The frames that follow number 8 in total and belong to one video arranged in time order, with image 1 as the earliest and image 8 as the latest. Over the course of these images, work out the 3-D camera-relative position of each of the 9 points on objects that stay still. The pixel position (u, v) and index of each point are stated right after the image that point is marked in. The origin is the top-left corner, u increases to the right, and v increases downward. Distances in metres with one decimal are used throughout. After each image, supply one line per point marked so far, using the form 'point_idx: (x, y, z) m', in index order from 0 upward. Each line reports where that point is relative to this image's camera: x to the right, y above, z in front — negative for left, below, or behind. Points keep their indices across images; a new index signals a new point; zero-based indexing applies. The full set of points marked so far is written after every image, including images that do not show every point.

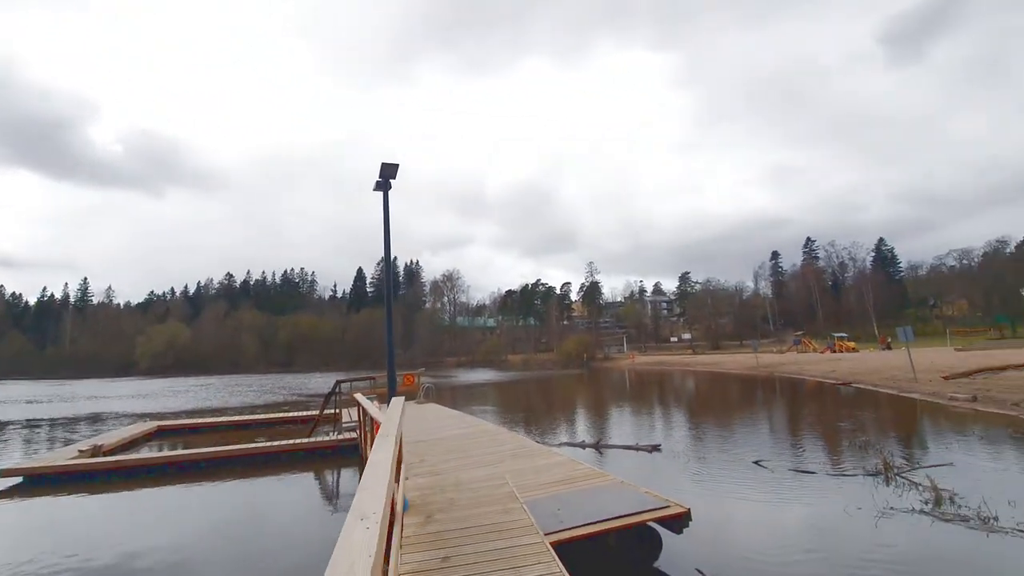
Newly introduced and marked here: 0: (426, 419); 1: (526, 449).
0: (-2.5, -3.8, +12.7) m
1: (+0.2, -2.8, +7.5) m
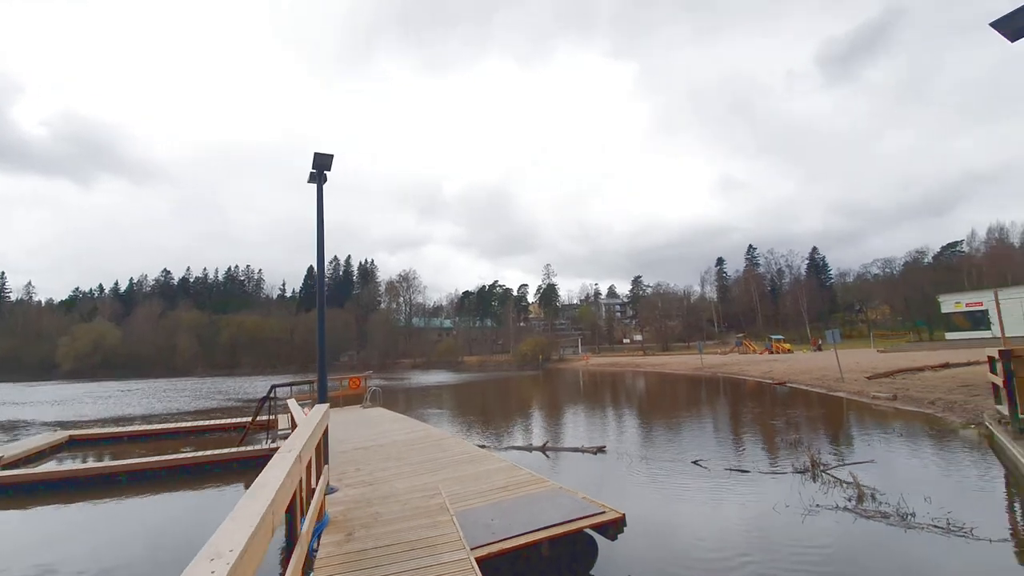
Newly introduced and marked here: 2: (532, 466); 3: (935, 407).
0: (-4.0, -3.8, +12.2) m
1: (-0.7, -2.8, +7.3) m
2: (+0.4, -4.0, +9.9) m
3: (+14.2, -4.0, +14.7) m
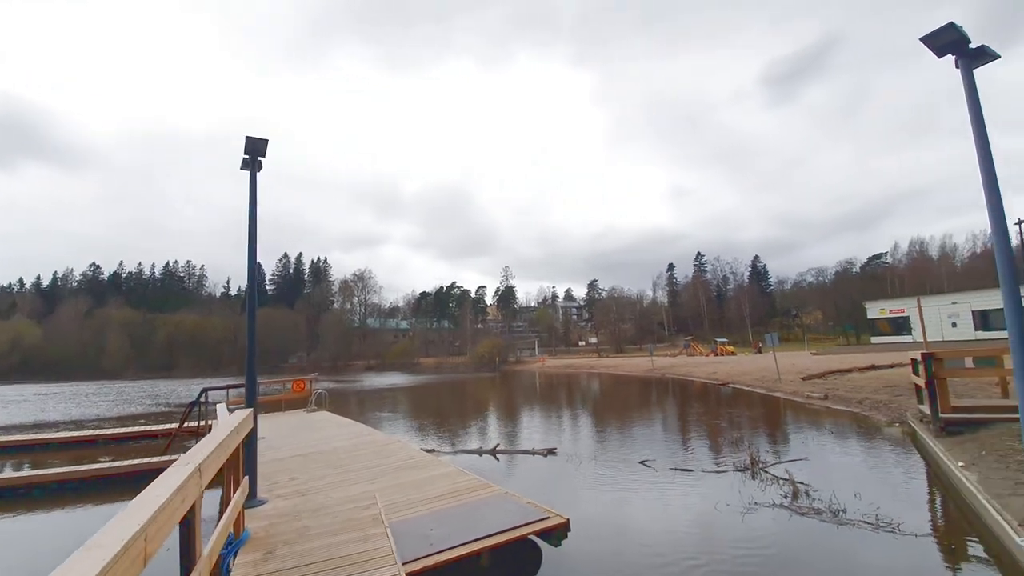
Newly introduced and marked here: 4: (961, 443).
0: (-5.3, -3.7, +11.5) m
1: (-1.6, -2.7, +6.9) m
2: (-0.7, -4.0, +9.7) m
3: (+12.6, -4.3, +15.7) m
4: (+7.0, -2.4, +6.8) m
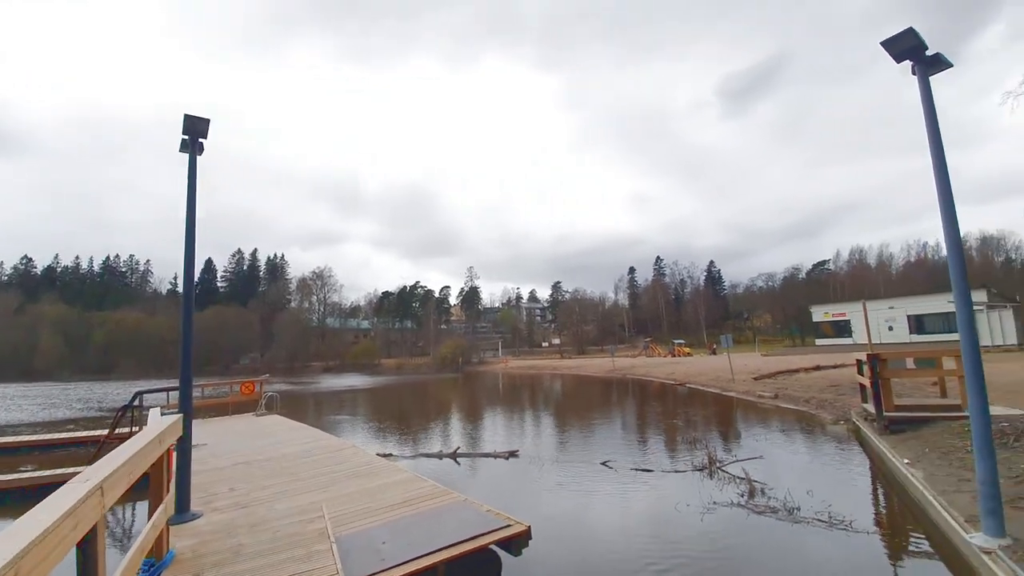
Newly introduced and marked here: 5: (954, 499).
0: (-6.2, -3.6, +10.8) m
1: (-2.2, -2.7, +6.6) m
2: (-1.6, -4.0, +9.4) m
3: (+11.2, -4.4, +16.5) m
4: (+6.4, -2.5, +7.2) m
5: (+4.6, -2.2, +4.5) m
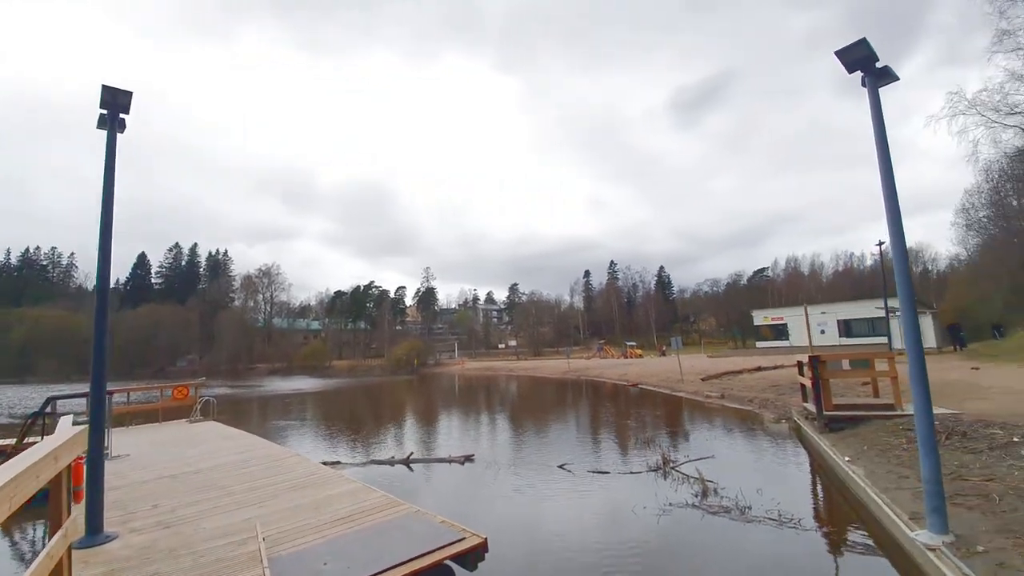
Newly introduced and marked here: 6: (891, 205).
0: (-7.3, -3.6, +10.0) m
1: (-2.8, -2.6, +6.1) m
2: (-2.5, -4.0, +9.0) m
3: (+9.5, -4.6, +17.3) m
4: (+5.7, -2.6, +7.5) m
5: (+4.2, -2.3, +4.7) m
6: (+3.9, +0.9, +4.5) m
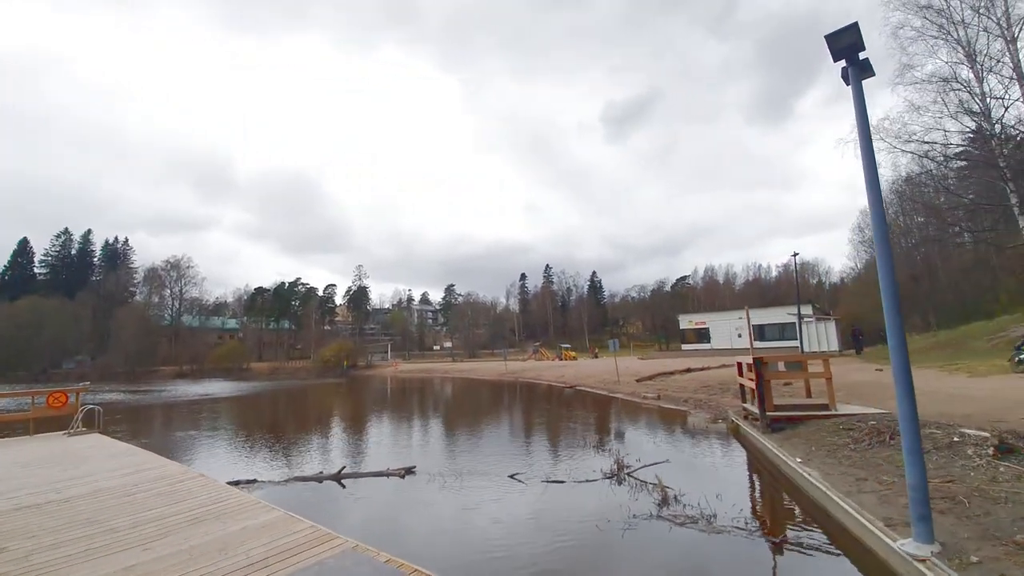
0: (-8.4, -3.3, +8.2) m
1: (-3.4, -2.5, +5.1) m
2: (-3.5, -3.8, +7.9) m
3: (+7.1, -4.8, +17.9) m
4: (+4.8, -2.7, +7.7) m
5: (+3.7, -2.3, +4.7) m
6: (+3.6, +0.8, +4.4) m
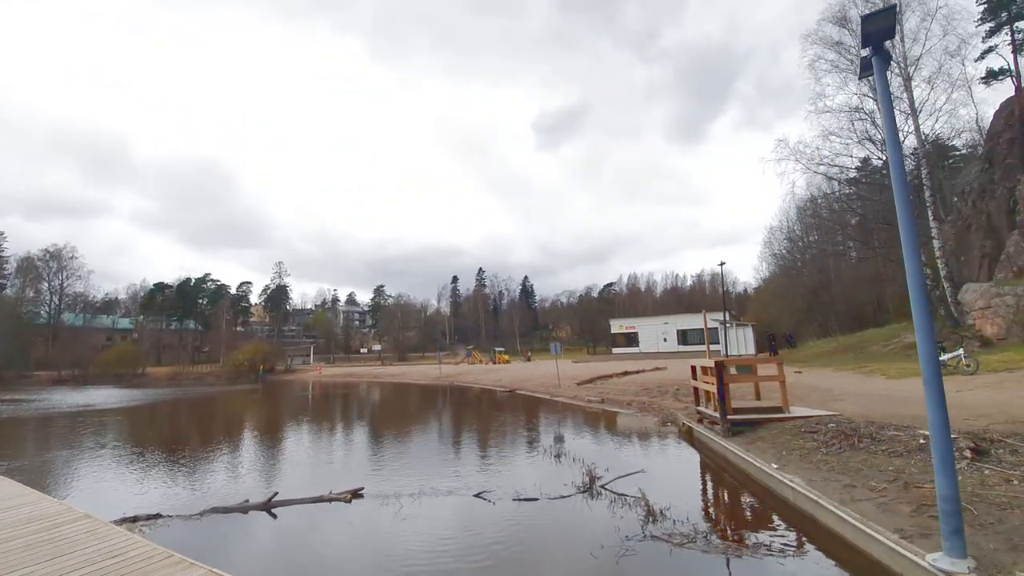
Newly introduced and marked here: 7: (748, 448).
0: (-8.9, -3.1, +6.2) m
1: (-3.5, -2.3, +3.8) m
2: (-4.1, -3.7, +6.6) m
3: (+4.9, -4.9, +18.0) m
4: (+4.2, -2.7, +7.7) m
5: (+3.6, -2.3, +4.5) m
6: (+3.5, +0.8, +4.3) m
7: (+4.1, -2.8, +7.6) m
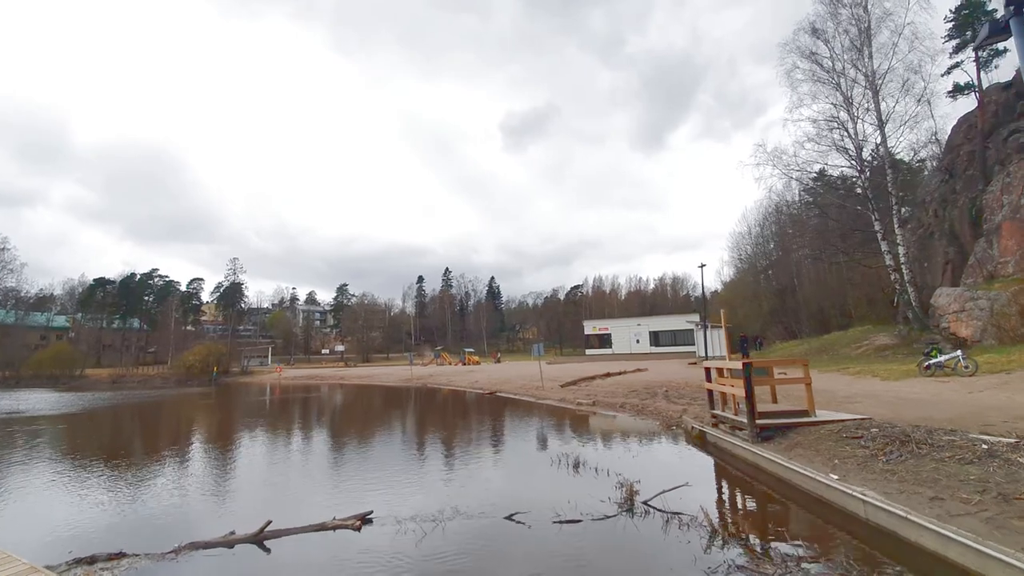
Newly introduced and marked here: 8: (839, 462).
0: (-8.4, -2.8, +4.7) m
1: (-2.8, -2.2, +2.8) m
2: (-3.6, -3.5, +5.5) m
3: (+4.4, -4.9, +17.6) m
4: (+4.6, -2.7, +7.2) m
5: (+4.2, -2.2, +4.0) m
6: (+4.2, +0.9, +3.8) m
7: (+4.4, -2.7, +7.2) m
8: (+4.6, -2.5, +6.2) m
